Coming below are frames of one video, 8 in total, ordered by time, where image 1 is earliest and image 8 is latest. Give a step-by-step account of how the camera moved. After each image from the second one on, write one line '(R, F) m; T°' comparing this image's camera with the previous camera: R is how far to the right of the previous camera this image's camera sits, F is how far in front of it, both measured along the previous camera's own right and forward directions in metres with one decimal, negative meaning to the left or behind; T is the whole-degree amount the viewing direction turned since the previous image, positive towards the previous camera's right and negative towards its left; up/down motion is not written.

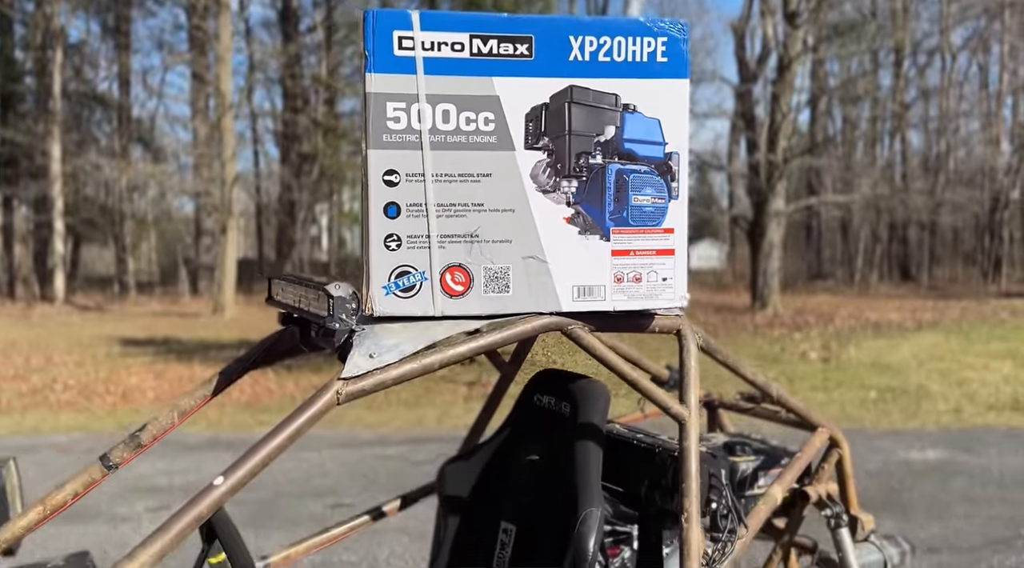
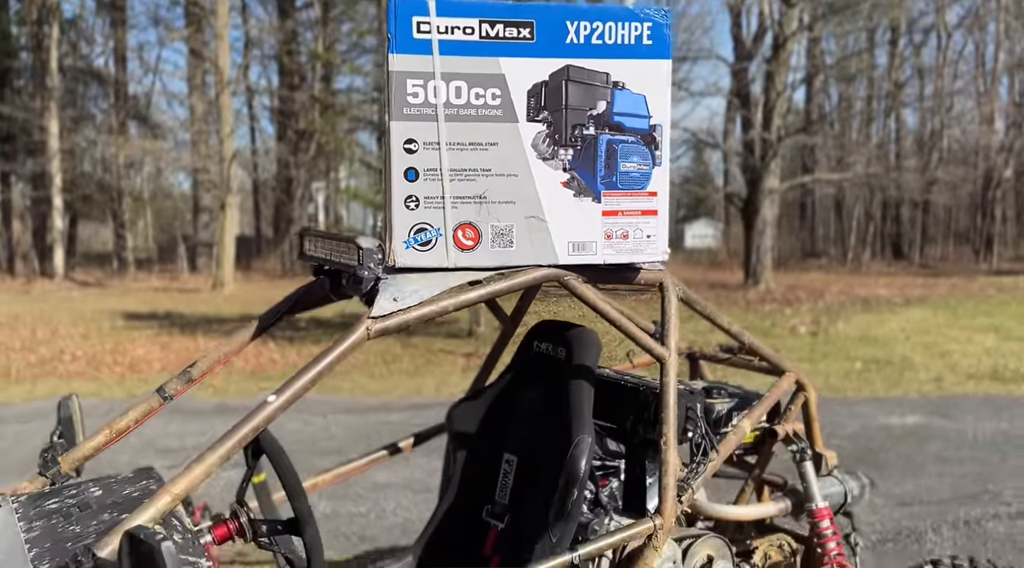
(0.0, -0.3) m; 0°
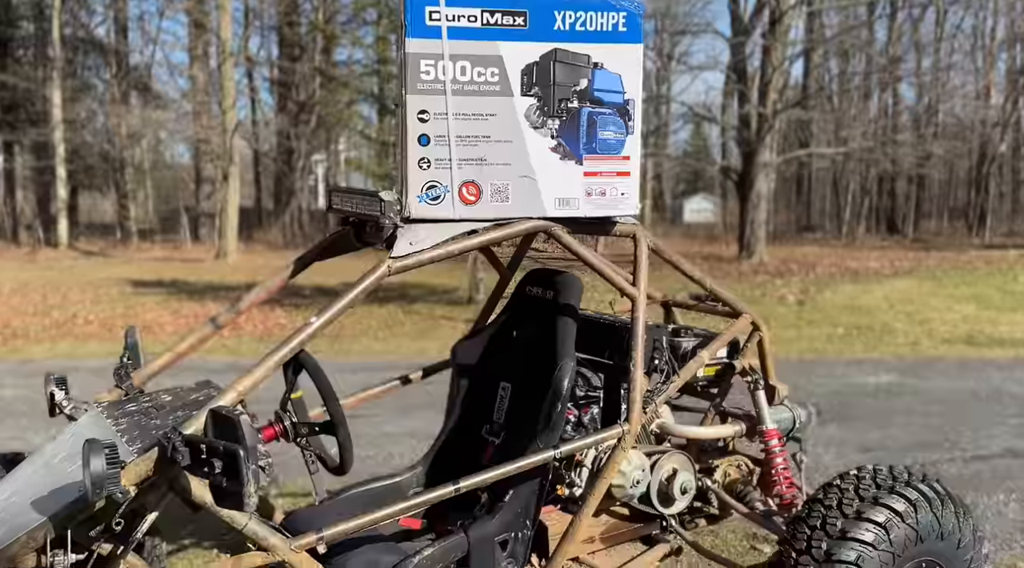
(0.0, -0.5) m; 0°
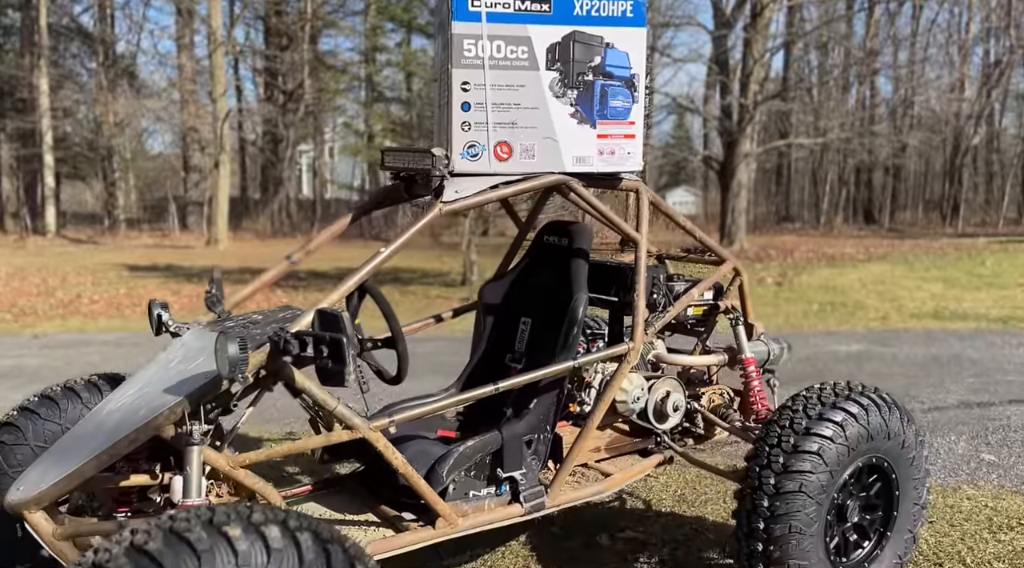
(-0.2, -0.6) m; +1°
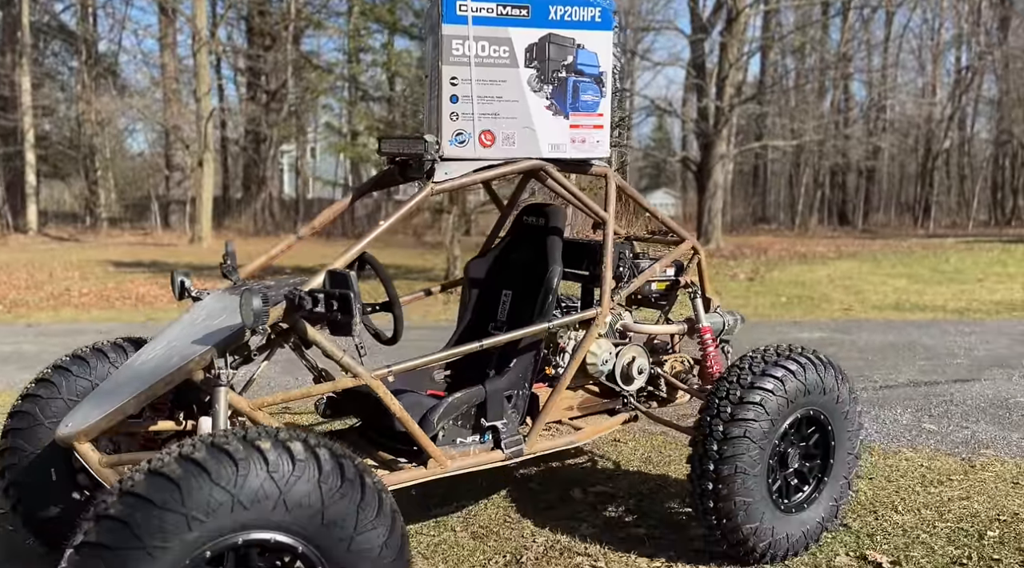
(0.0, -0.5) m; +1°
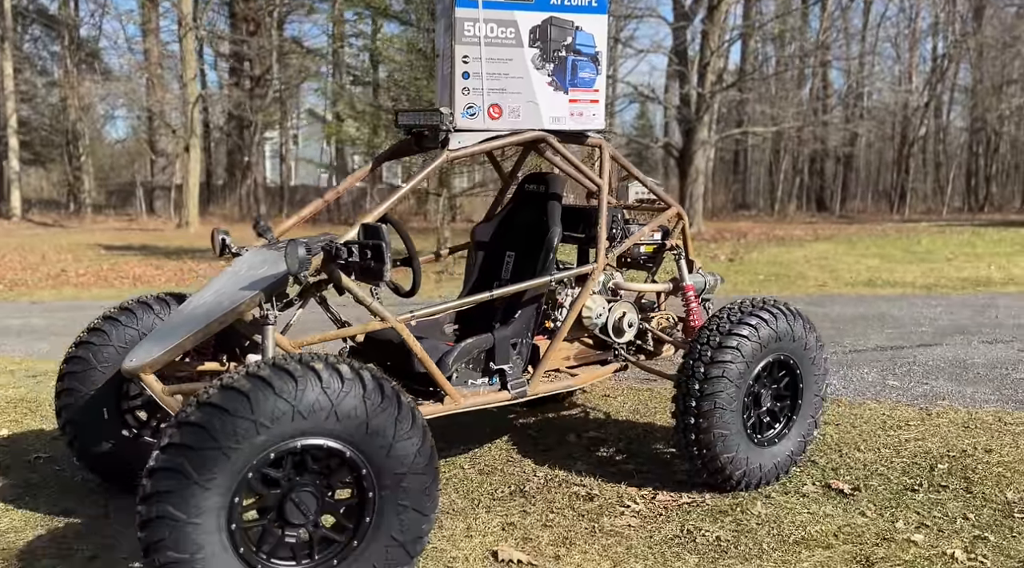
(-0.1, -0.5) m; +1°
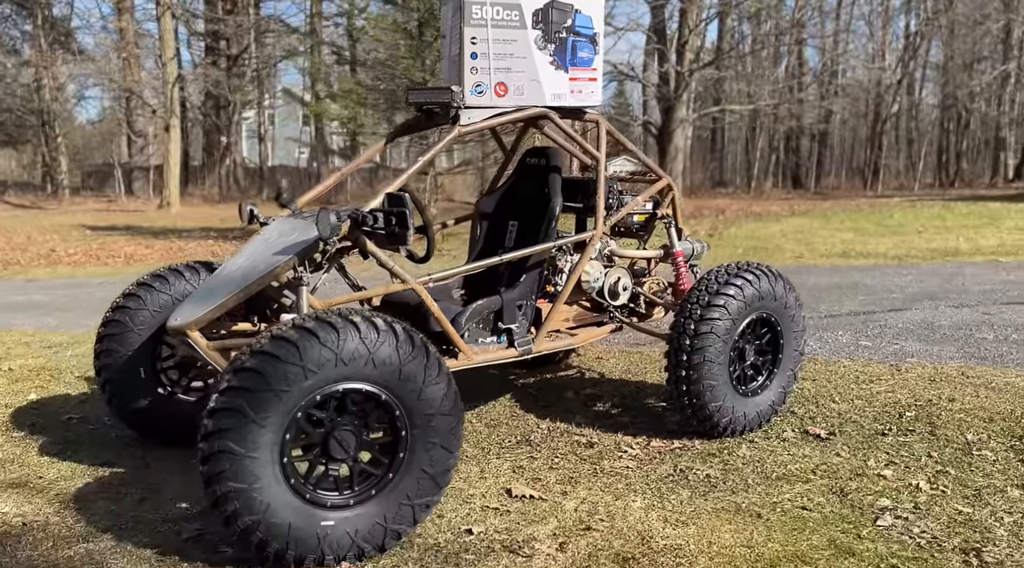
(-0.1, -0.4) m; +1°
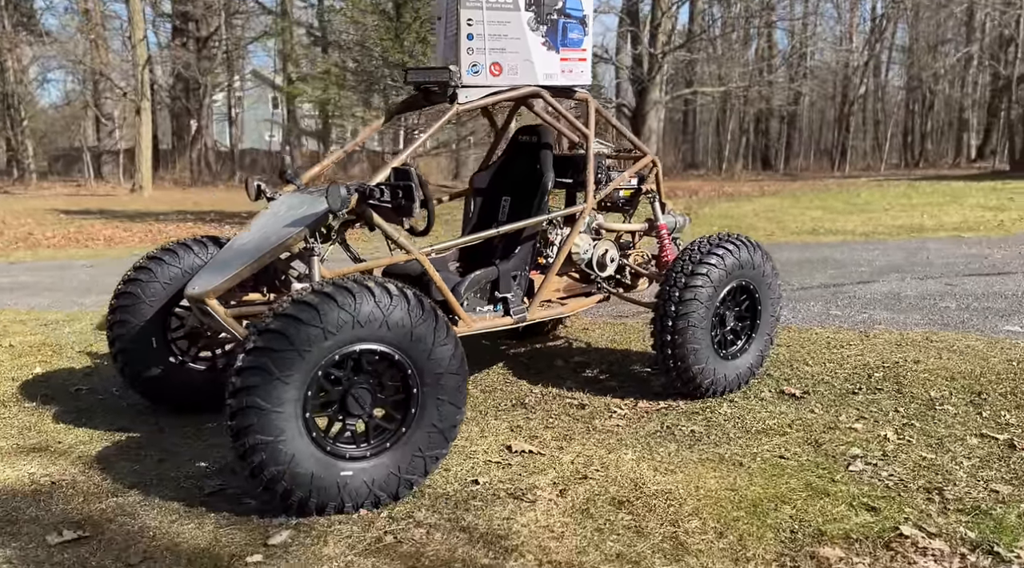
(-0.1, -0.3) m; +2°
